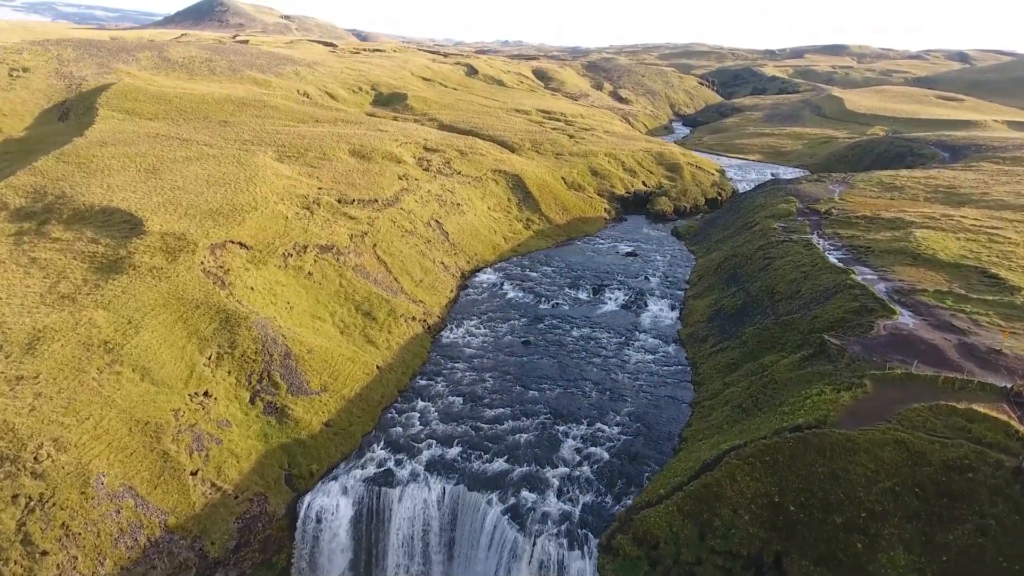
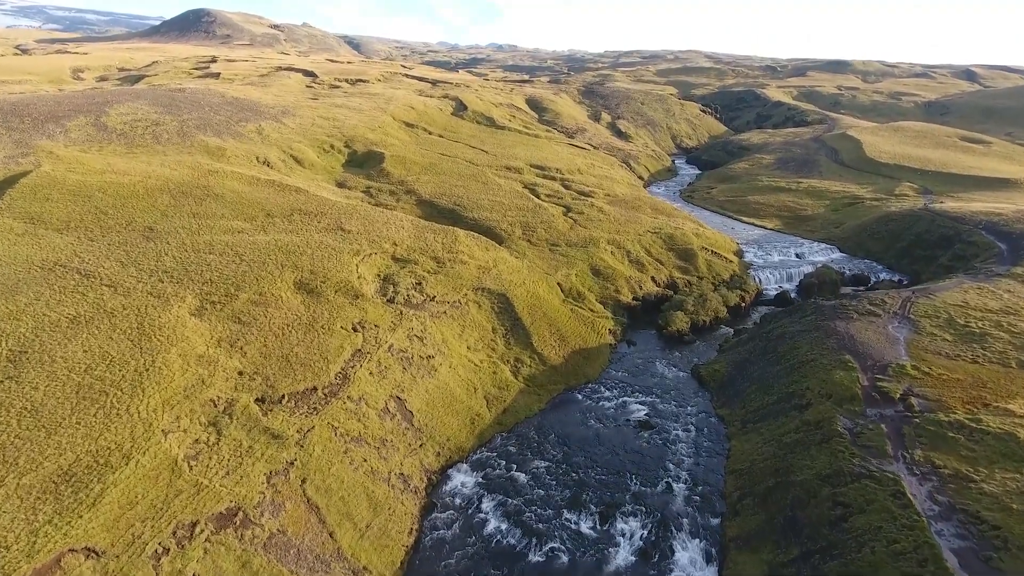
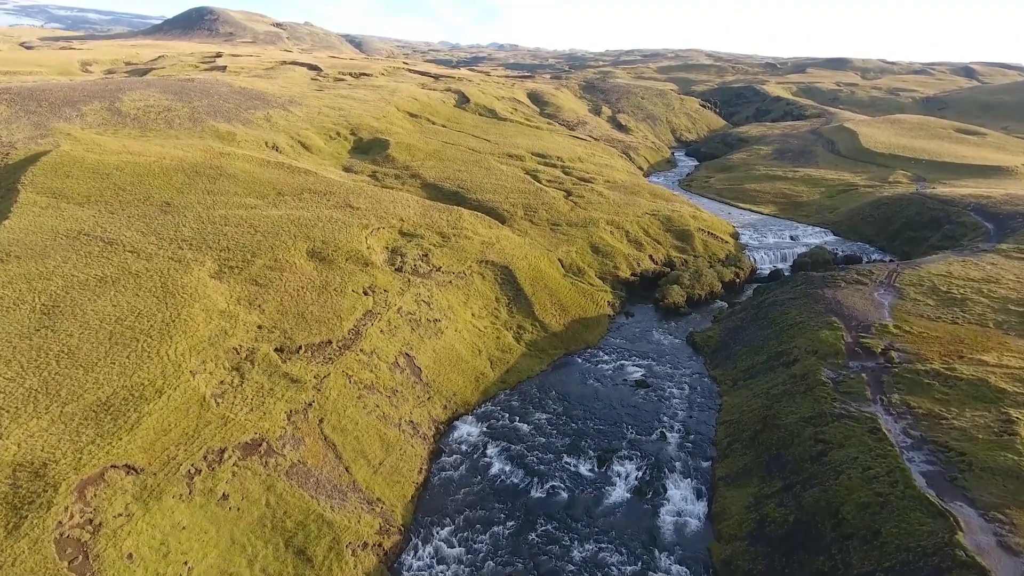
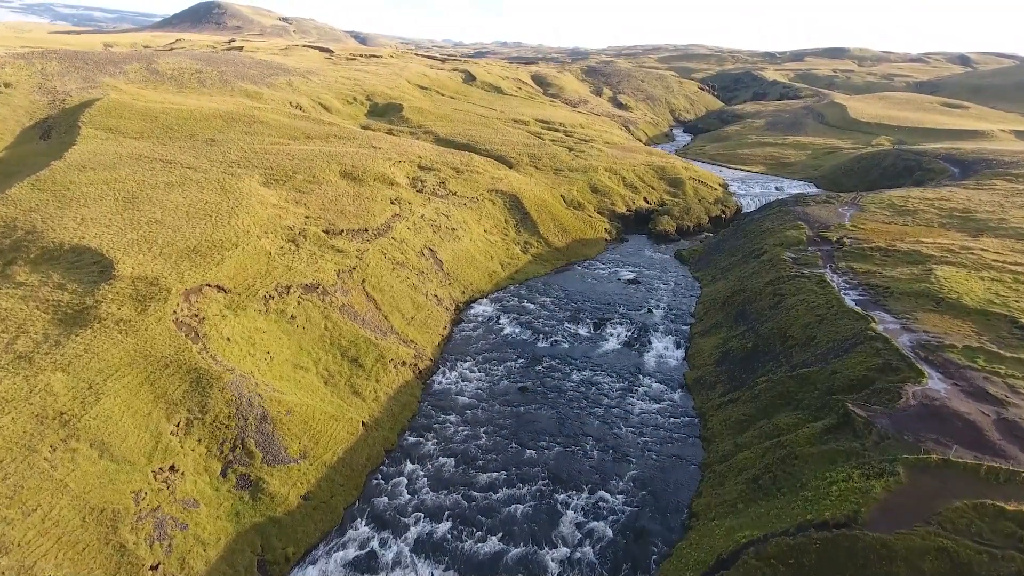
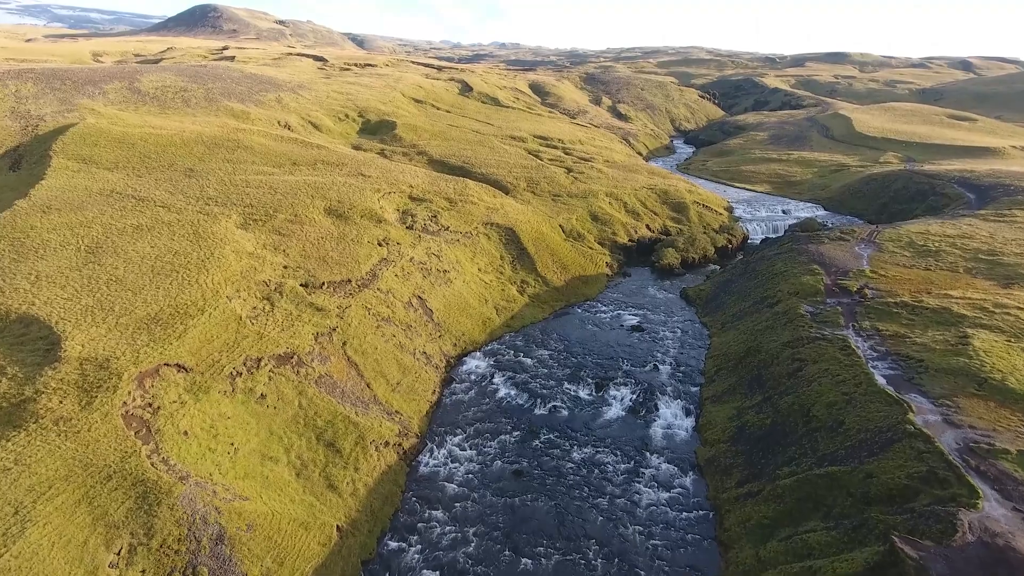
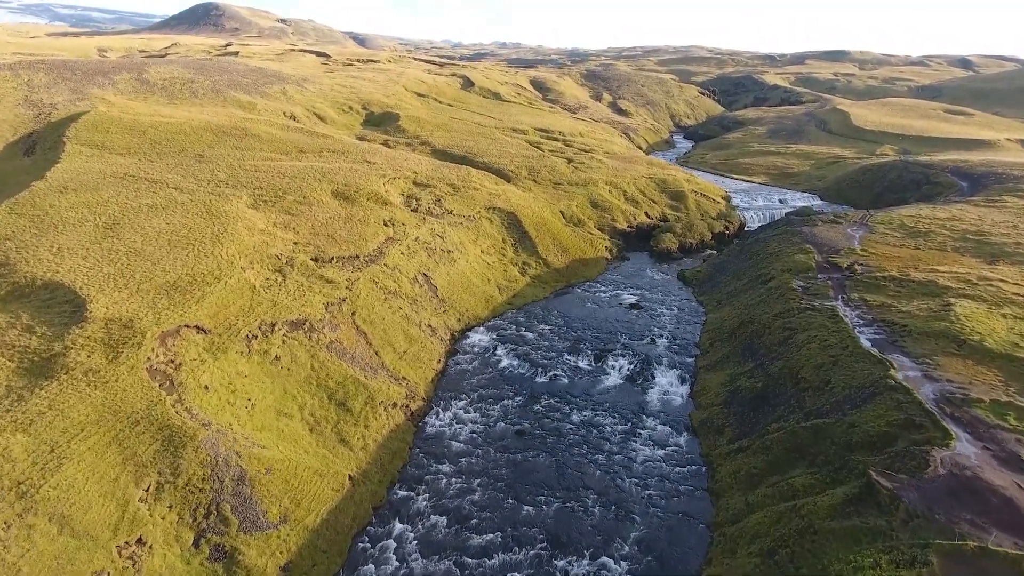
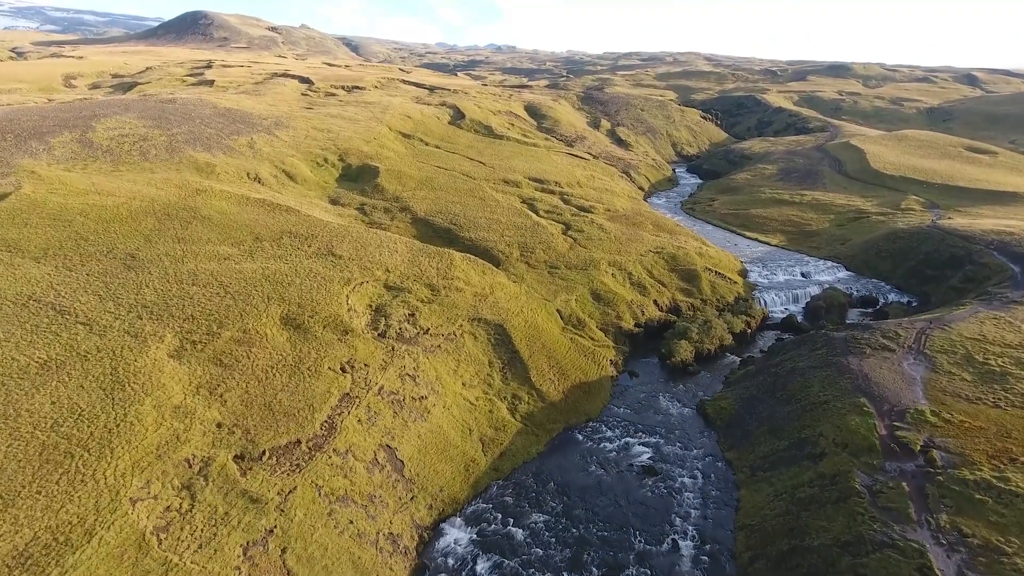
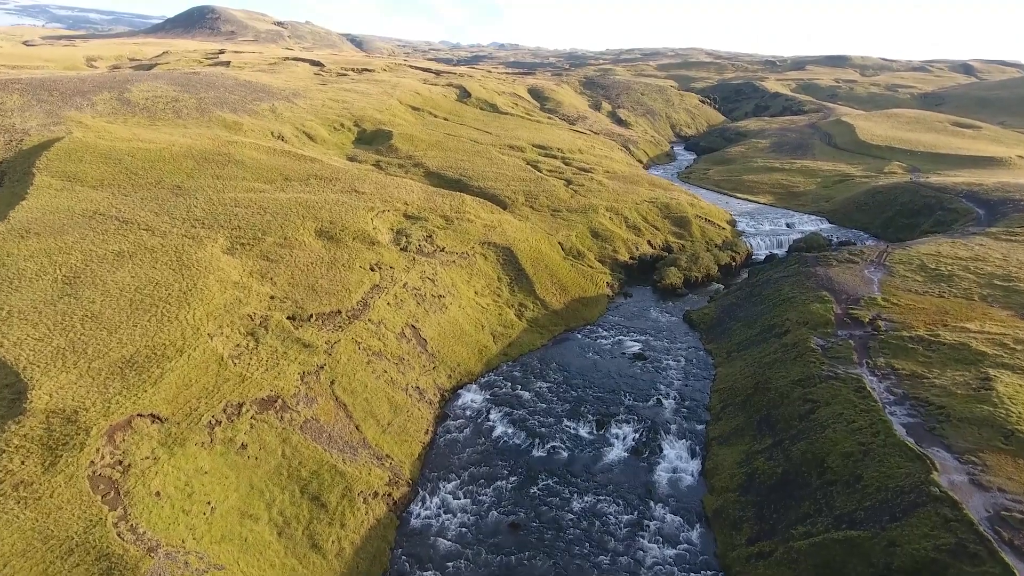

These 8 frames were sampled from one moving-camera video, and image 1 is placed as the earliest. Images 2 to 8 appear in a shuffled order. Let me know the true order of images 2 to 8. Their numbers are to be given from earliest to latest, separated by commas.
4, 6, 5, 8, 3, 2, 7
